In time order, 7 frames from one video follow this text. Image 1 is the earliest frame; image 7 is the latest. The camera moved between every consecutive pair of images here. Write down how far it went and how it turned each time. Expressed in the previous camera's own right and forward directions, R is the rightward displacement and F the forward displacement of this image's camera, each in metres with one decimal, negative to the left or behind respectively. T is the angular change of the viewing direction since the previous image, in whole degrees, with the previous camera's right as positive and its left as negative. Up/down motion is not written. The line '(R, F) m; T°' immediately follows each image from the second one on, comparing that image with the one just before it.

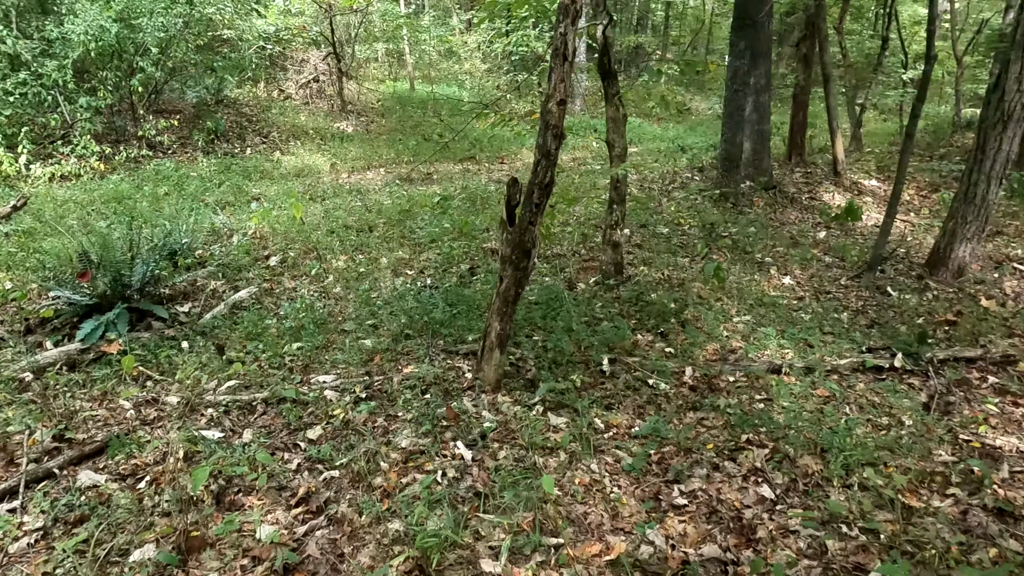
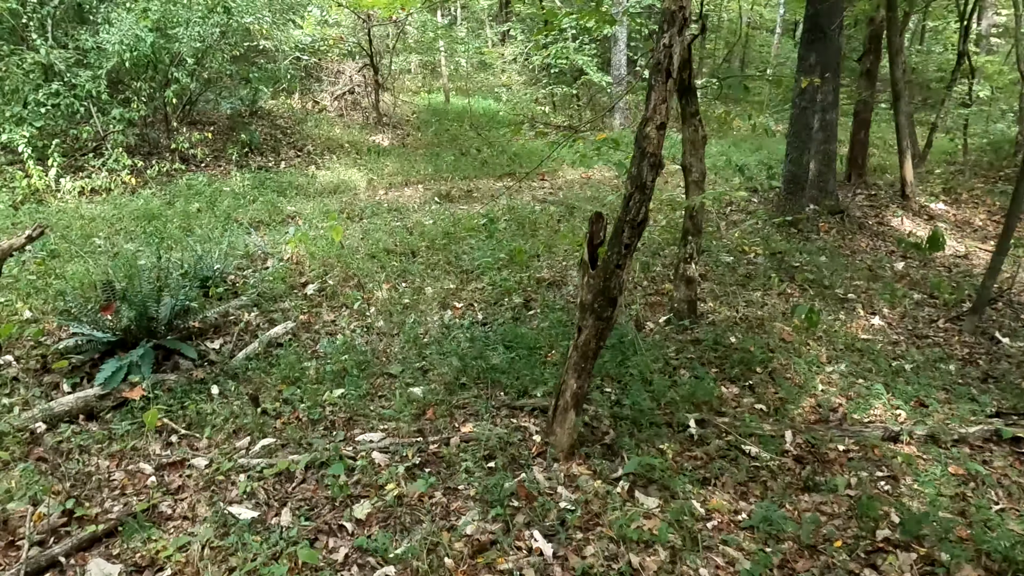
(-0.3, +0.6) m; -2°
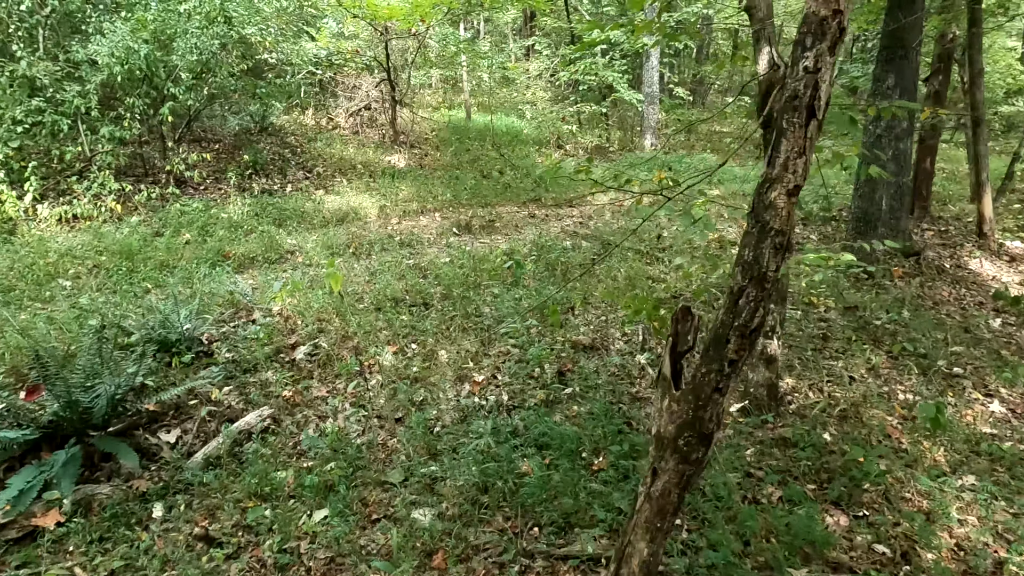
(-0.1, +1.1) m; -2°
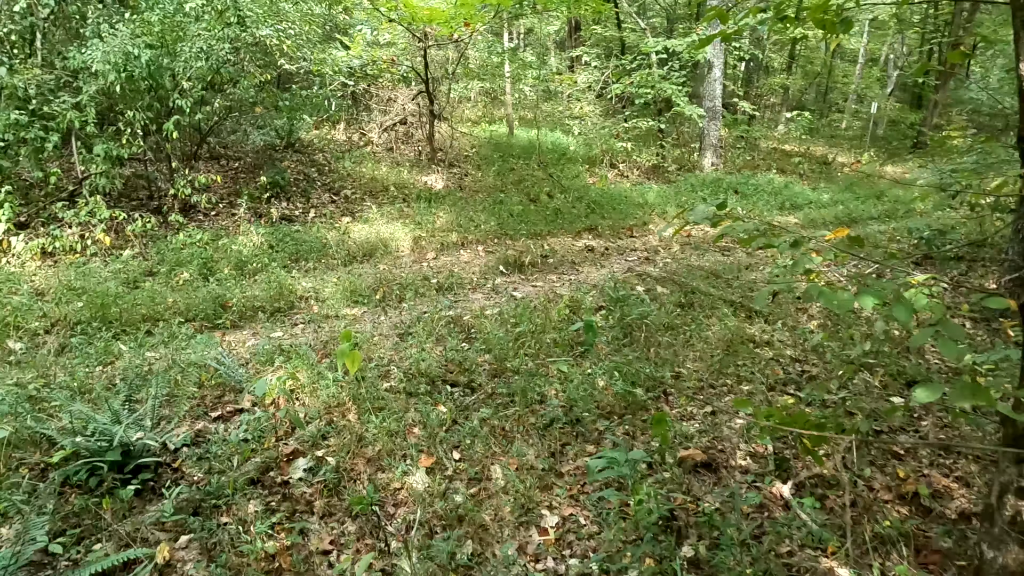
(-0.3, +1.6) m; -3°
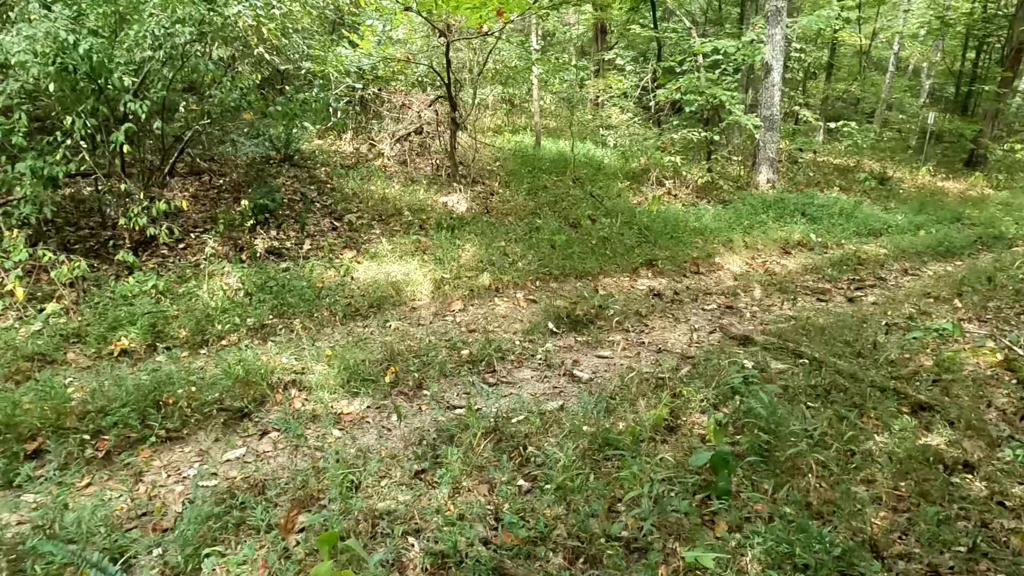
(-0.4, +2.0) m; -1°
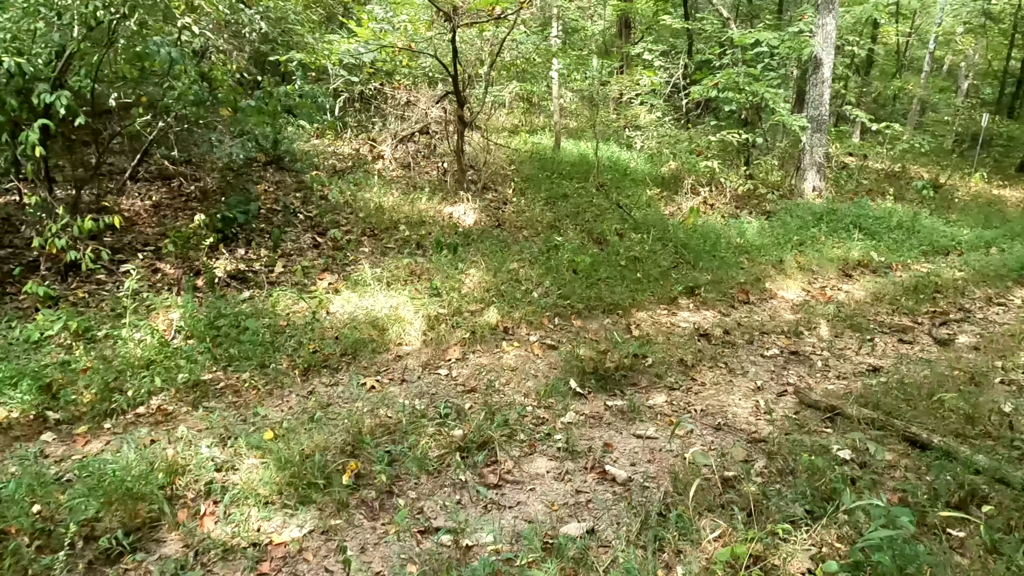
(0.0, +1.4) m; -1°
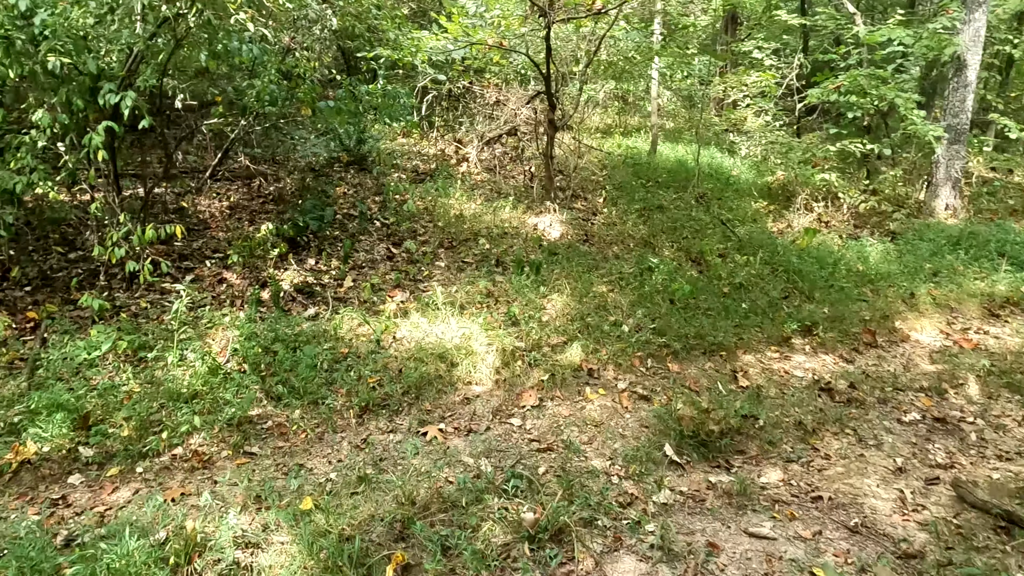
(-0.1, +0.7) m; -7°
